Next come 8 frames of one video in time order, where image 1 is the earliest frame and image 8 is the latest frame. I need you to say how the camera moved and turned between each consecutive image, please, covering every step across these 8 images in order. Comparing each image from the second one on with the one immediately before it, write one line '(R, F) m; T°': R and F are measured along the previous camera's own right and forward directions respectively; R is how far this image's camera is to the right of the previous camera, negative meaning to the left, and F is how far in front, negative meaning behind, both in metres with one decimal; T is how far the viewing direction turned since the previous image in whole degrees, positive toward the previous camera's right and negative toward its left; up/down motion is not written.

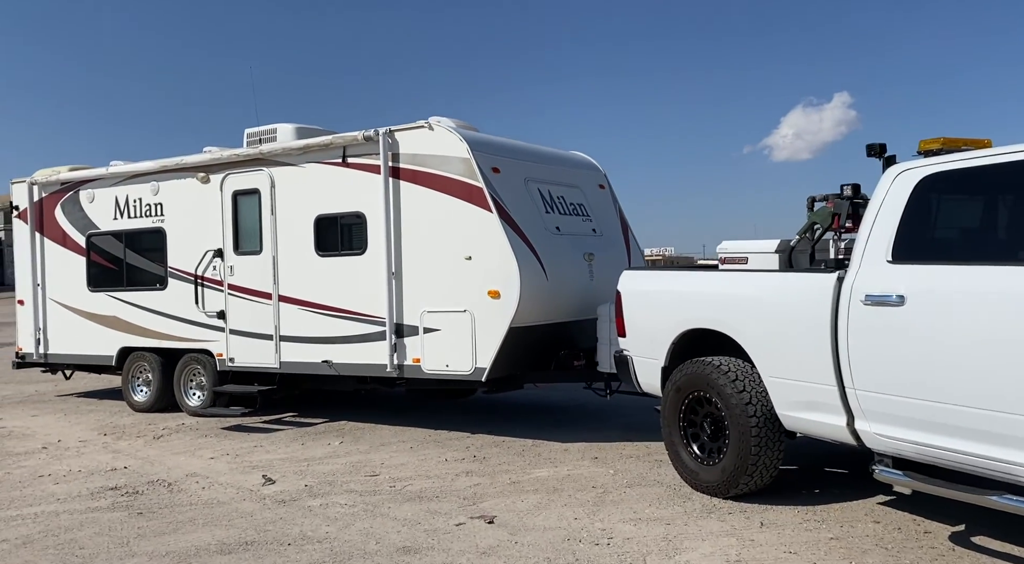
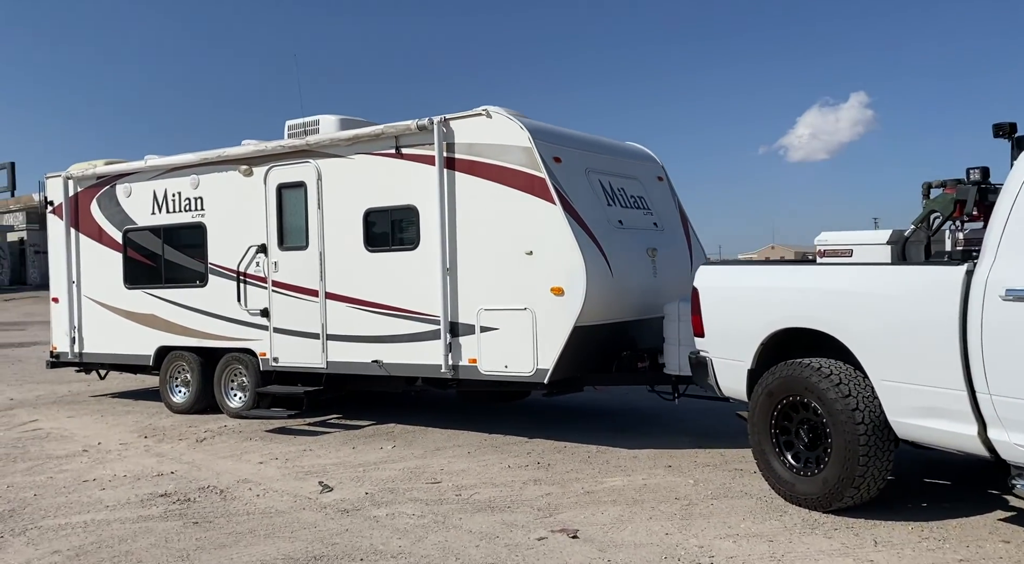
(-0.4, +0.4) m; -1°
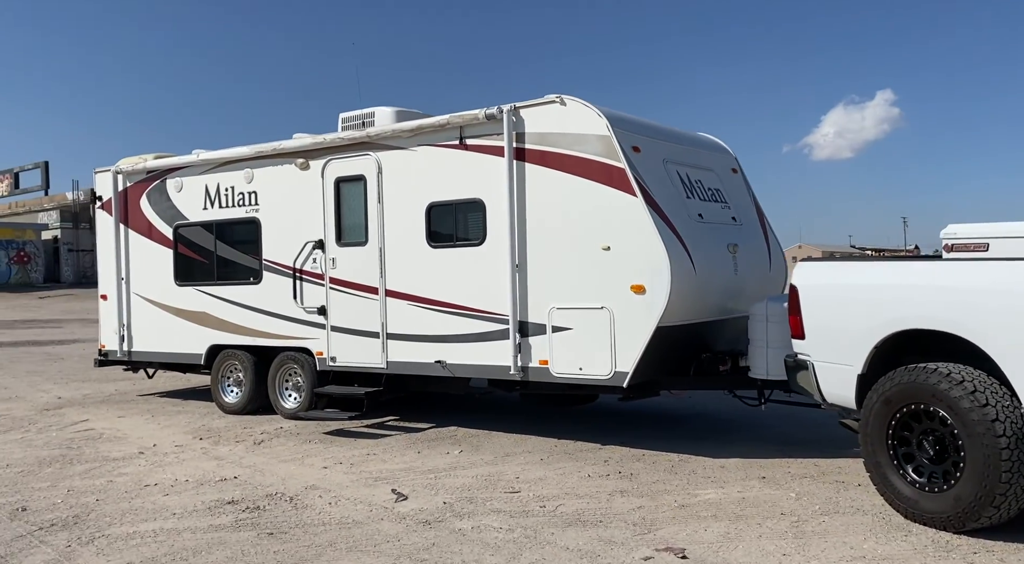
(-0.4, +0.4) m; -2°
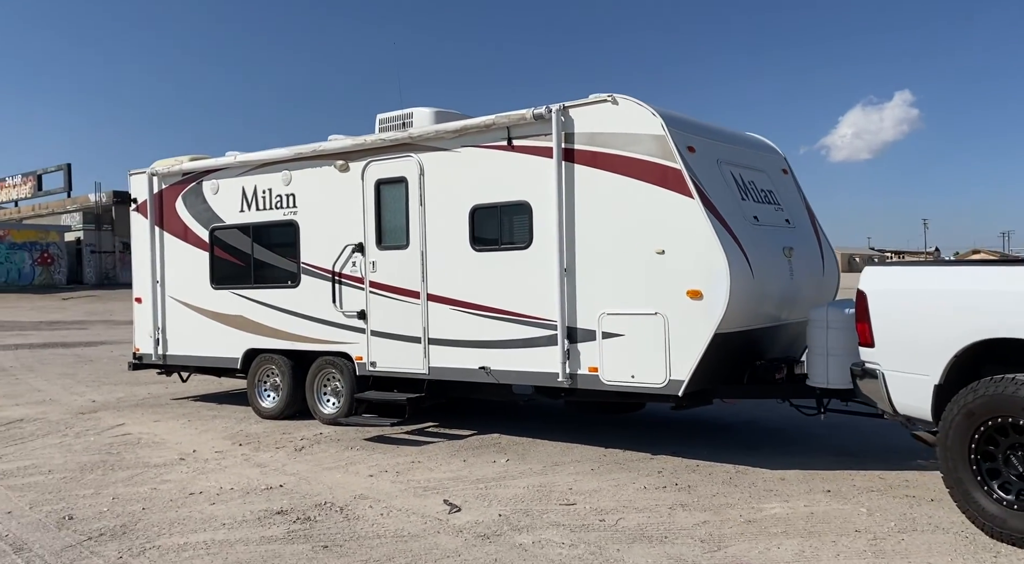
(-0.2, +0.2) m; -1°
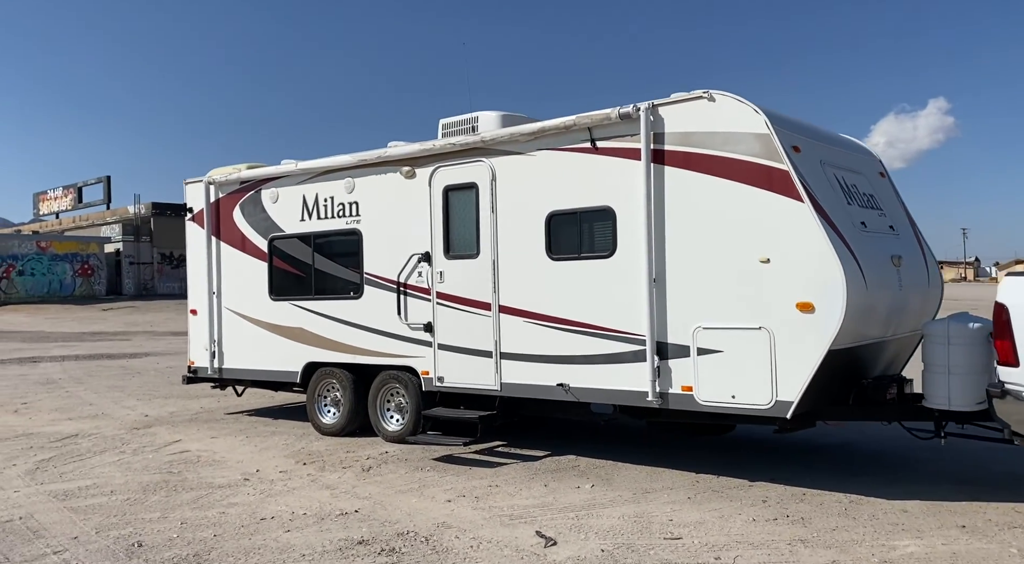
(-0.4, +0.5) m; -2°
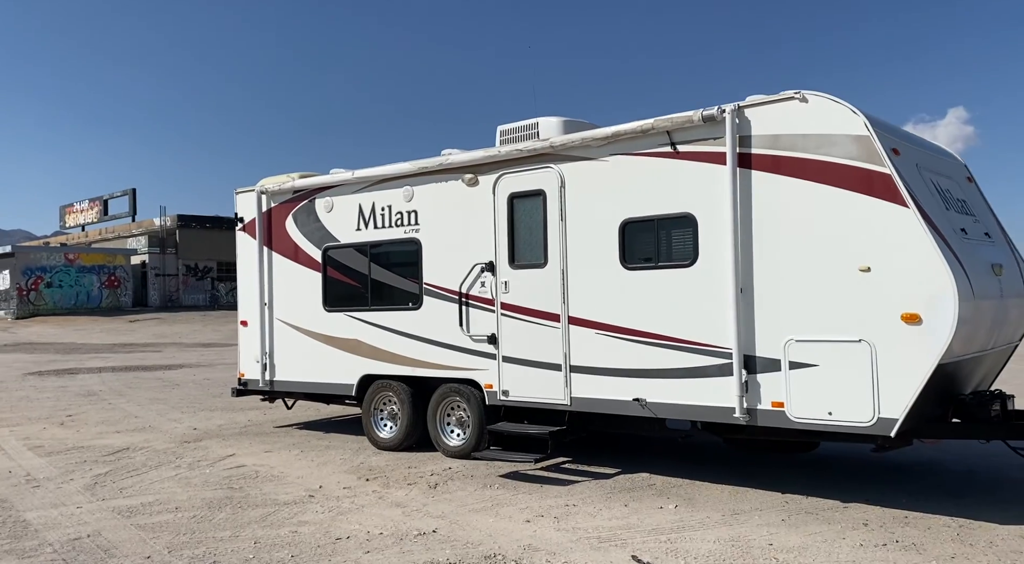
(-0.4, +0.3) m; -2°
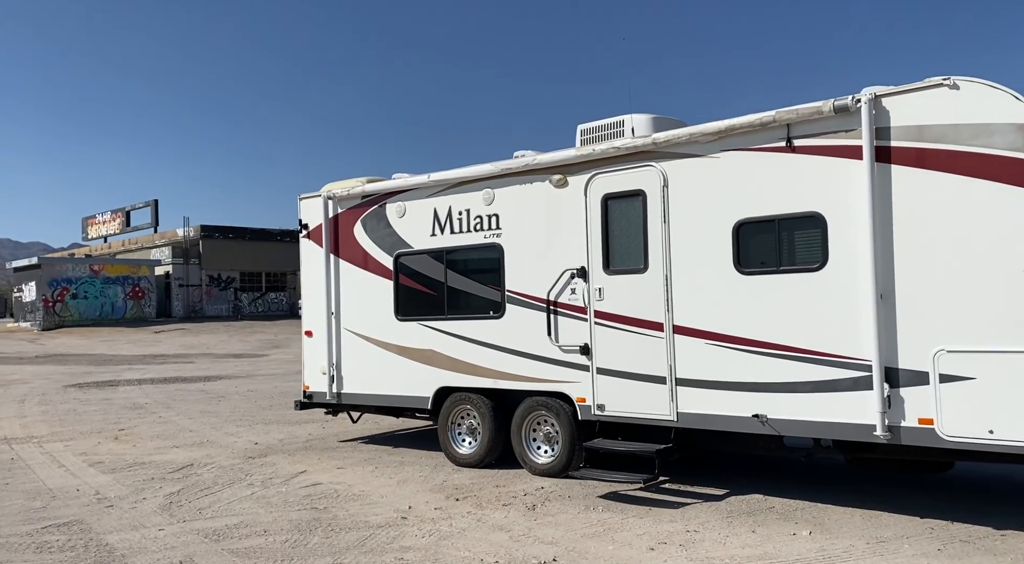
(-0.6, +0.6) m; -2°
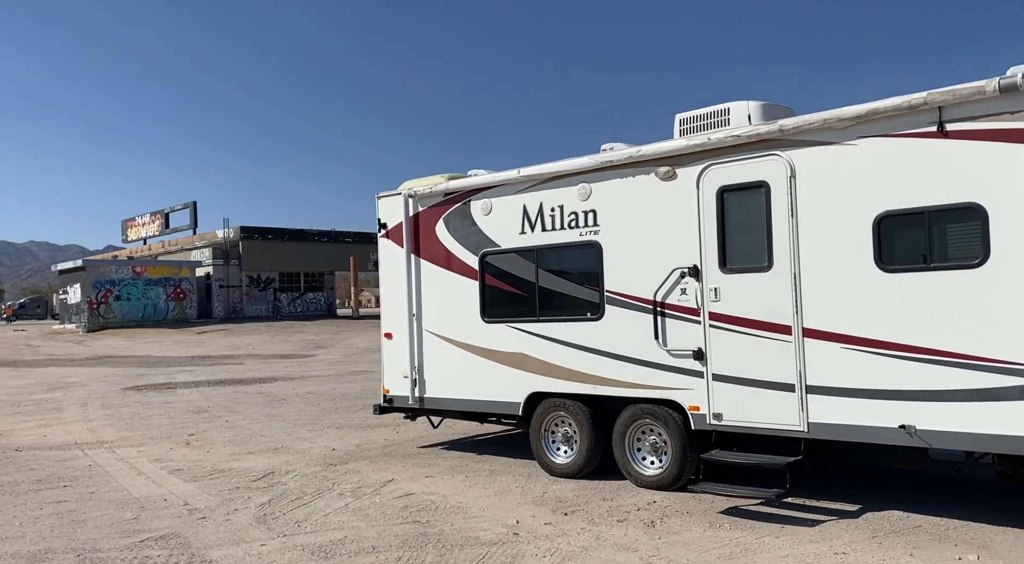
(-0.6, +0.5) m; -3°
